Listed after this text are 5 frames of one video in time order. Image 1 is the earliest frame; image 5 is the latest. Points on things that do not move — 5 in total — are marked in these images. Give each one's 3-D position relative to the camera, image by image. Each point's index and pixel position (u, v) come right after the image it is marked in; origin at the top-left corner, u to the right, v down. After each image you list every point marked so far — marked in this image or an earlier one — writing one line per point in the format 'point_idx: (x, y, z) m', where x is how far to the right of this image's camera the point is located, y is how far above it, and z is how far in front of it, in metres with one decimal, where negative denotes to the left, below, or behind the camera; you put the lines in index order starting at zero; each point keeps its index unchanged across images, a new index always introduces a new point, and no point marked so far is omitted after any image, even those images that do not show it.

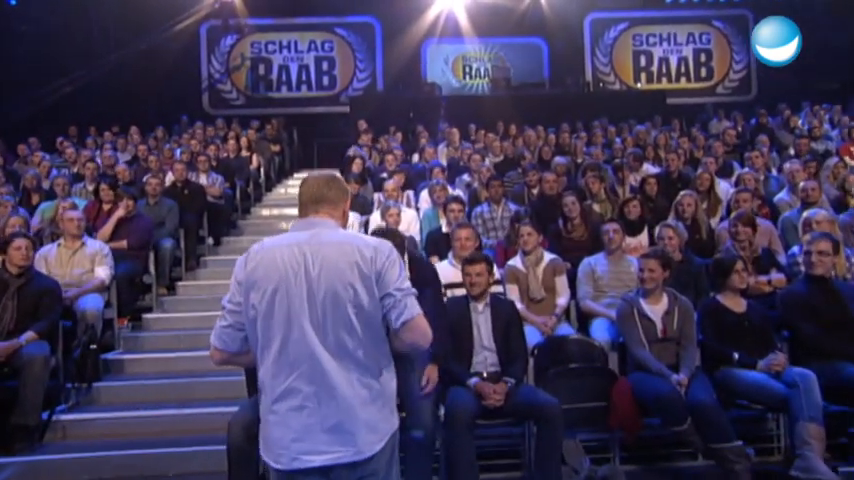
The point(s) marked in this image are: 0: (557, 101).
0: (+2.8, +3.0, +12.9) m
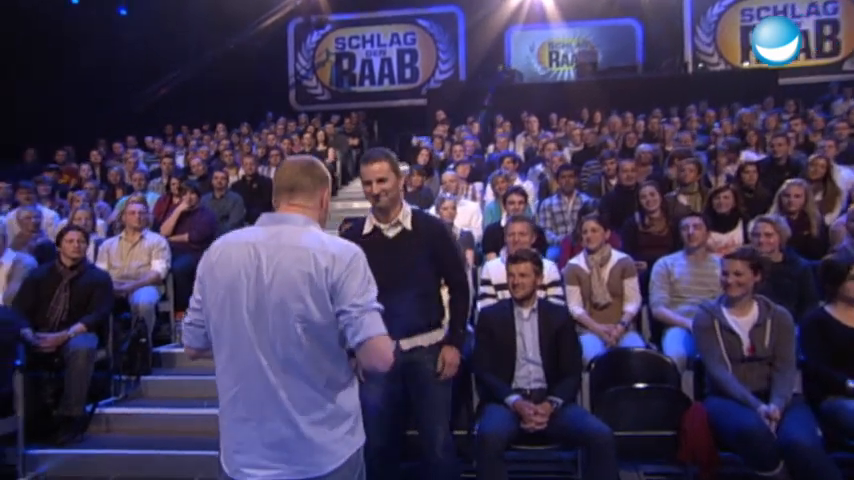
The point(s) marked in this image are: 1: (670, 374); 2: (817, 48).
0: (+4.5, +3.1, +11.8) m
1: (+1.5, -0.8, +3.4) m
2: (+8.7, +4.2, +13.7) m
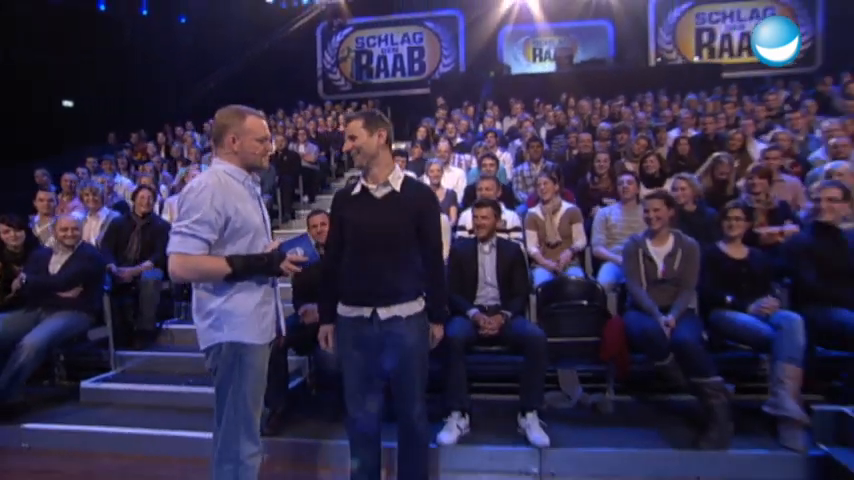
0: (+4.3, +3.7, +13.1) m
1: (+1.4, -0.4, +4.8) m
2: (+8.5, +4.9, +15.0) m
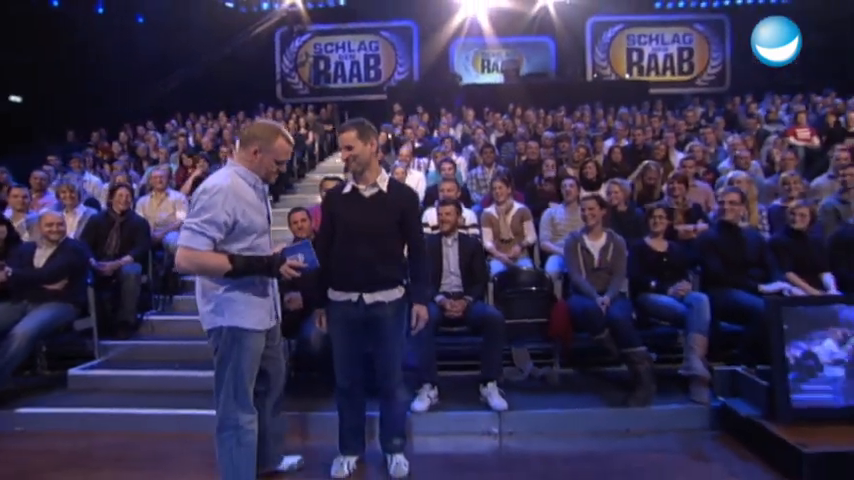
0: (+3.2, +3.7, +14.2) m
1: (+1.1, -0.4, +5.6) m
2: (+7.2, +4.9, +16.4) m
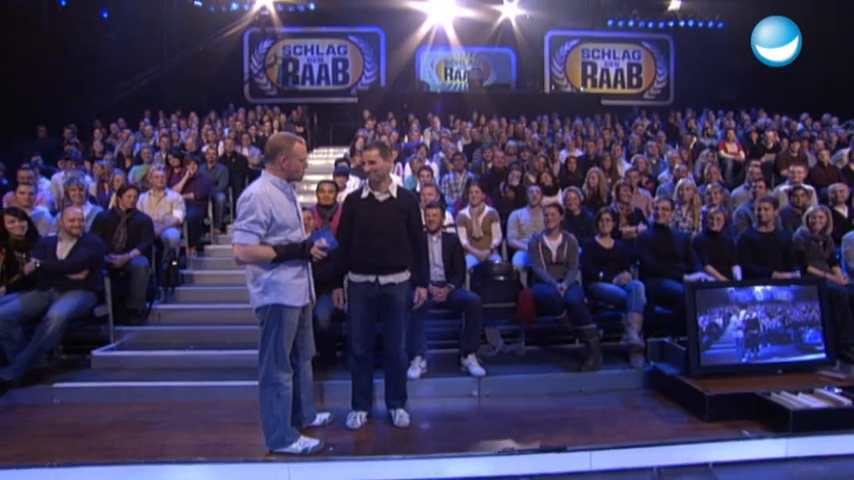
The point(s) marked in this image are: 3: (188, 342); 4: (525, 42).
0: (+2.4, +3.8, +15.3) m
1: (+1.0, -0.3, +6.5) m
2: (+6.2, +4.9, +17.8) m
3: (-2.6, -1.1, +6.5) m
4: (+3.0, +6.1, +18.1) m
